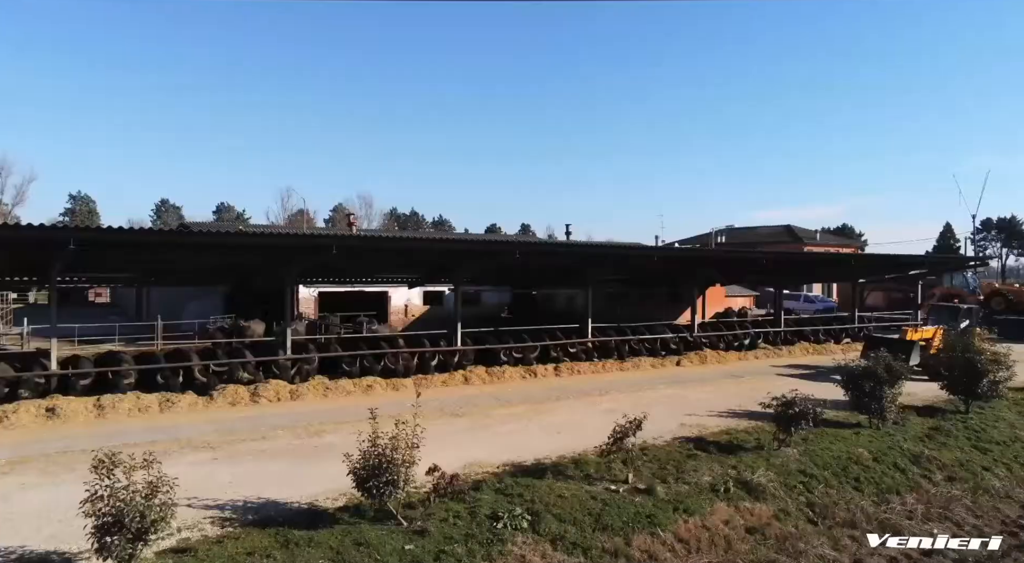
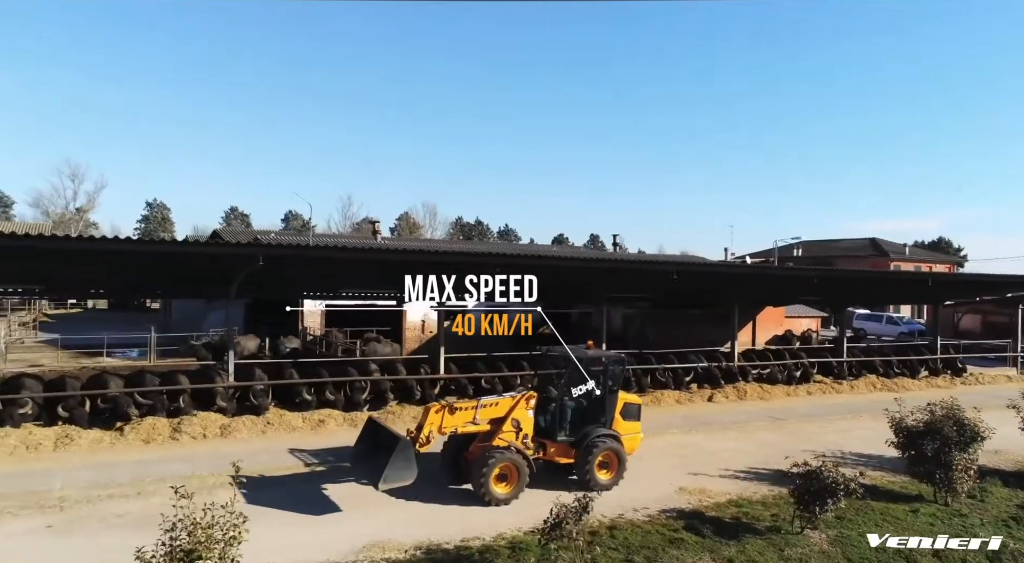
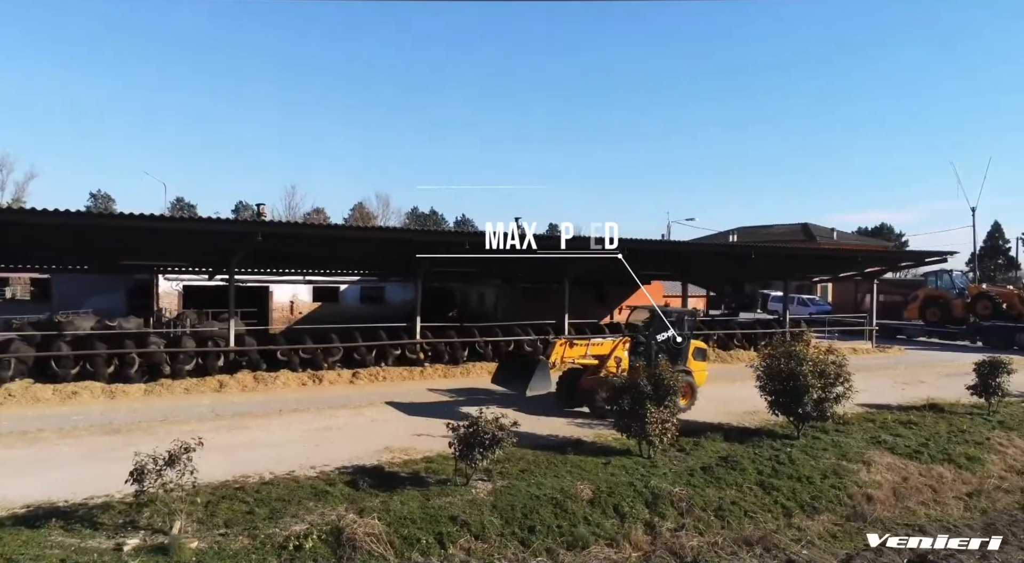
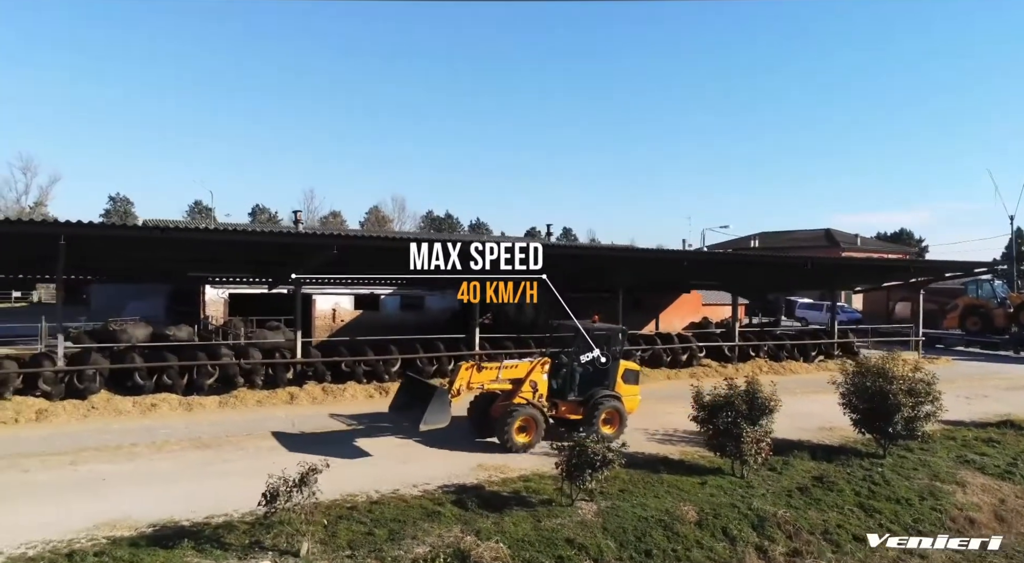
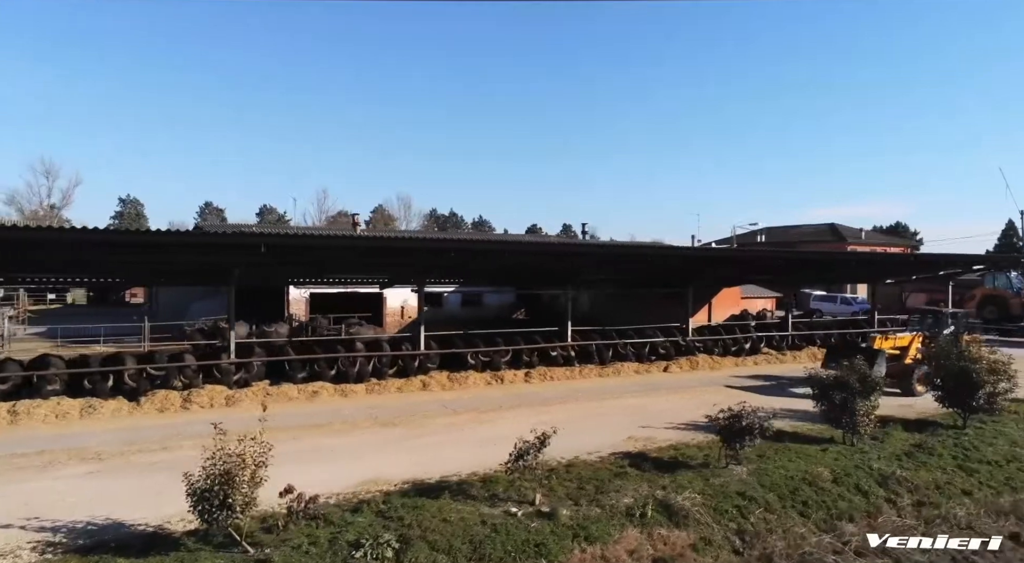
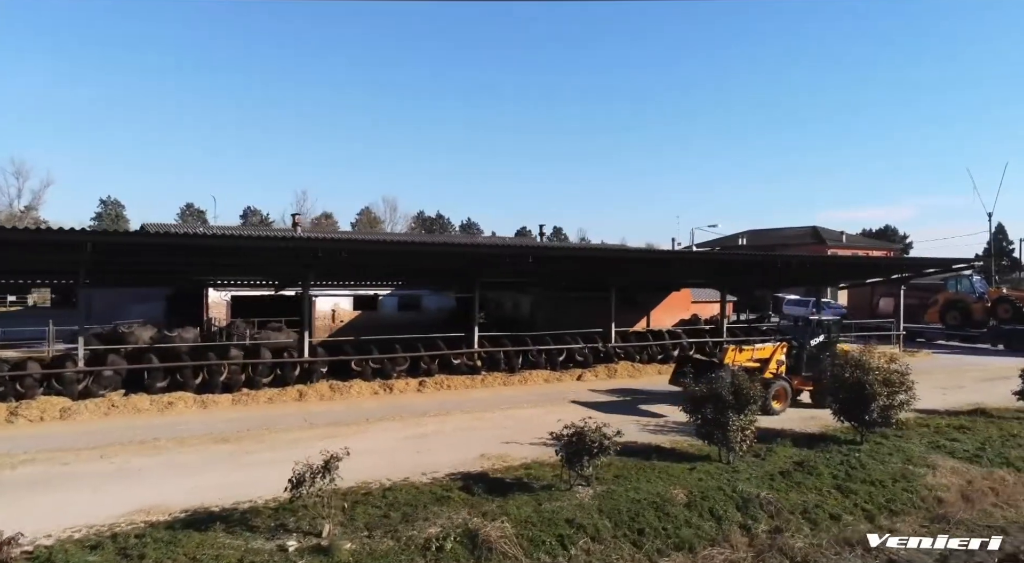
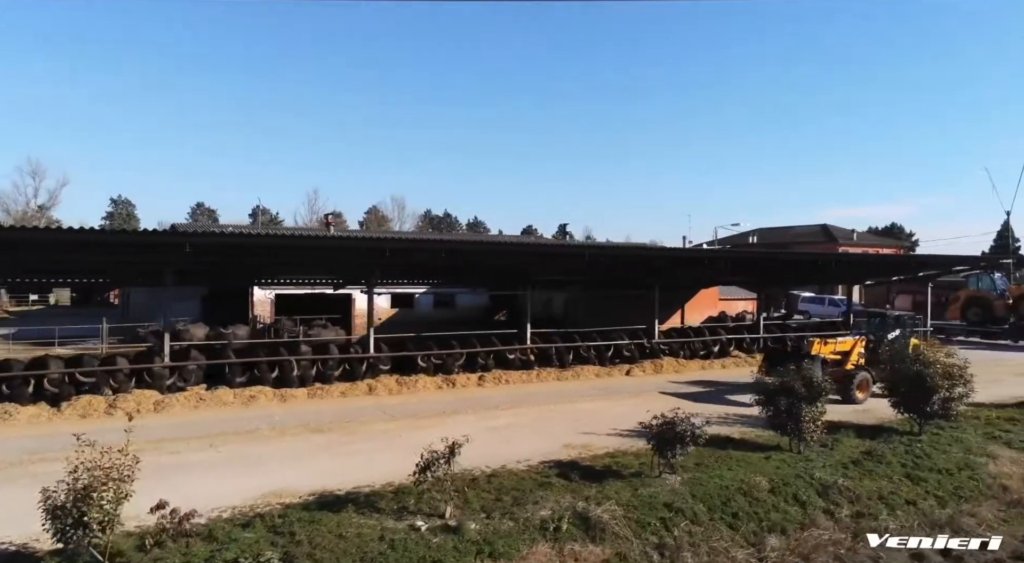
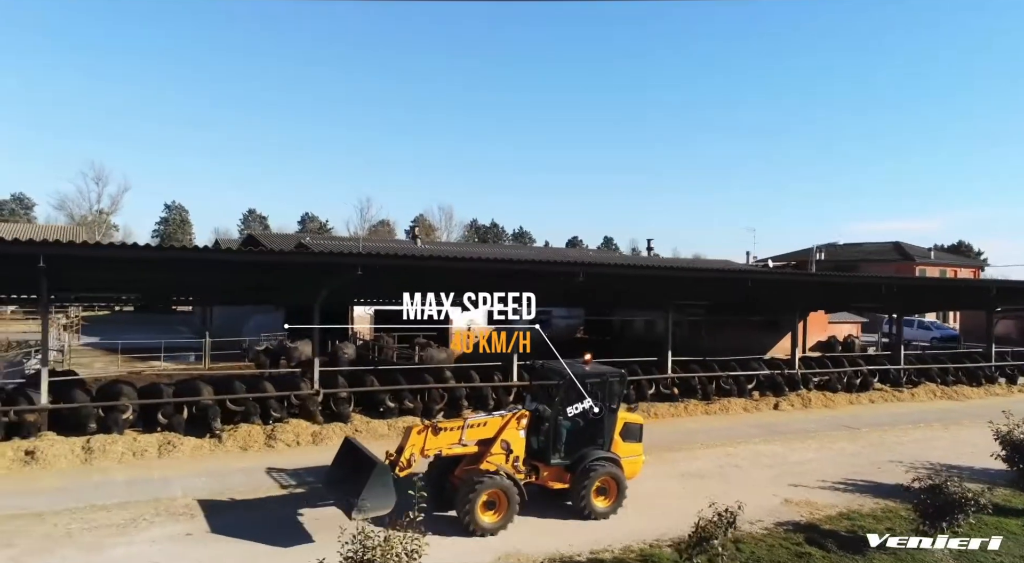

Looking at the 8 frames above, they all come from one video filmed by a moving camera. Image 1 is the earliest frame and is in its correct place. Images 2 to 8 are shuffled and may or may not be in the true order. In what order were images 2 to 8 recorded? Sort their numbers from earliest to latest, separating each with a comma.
5, 7, 6, 3, 4, 2, 8
